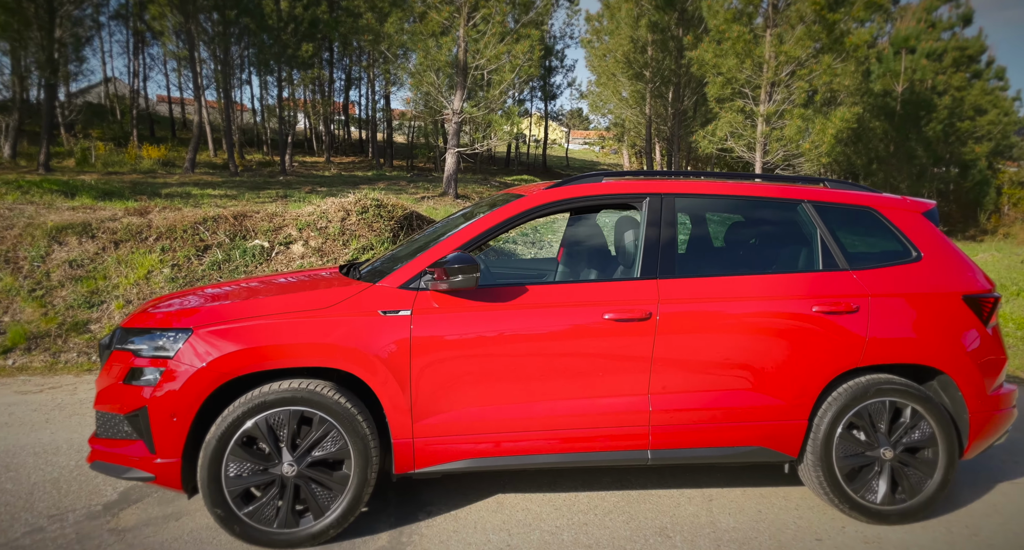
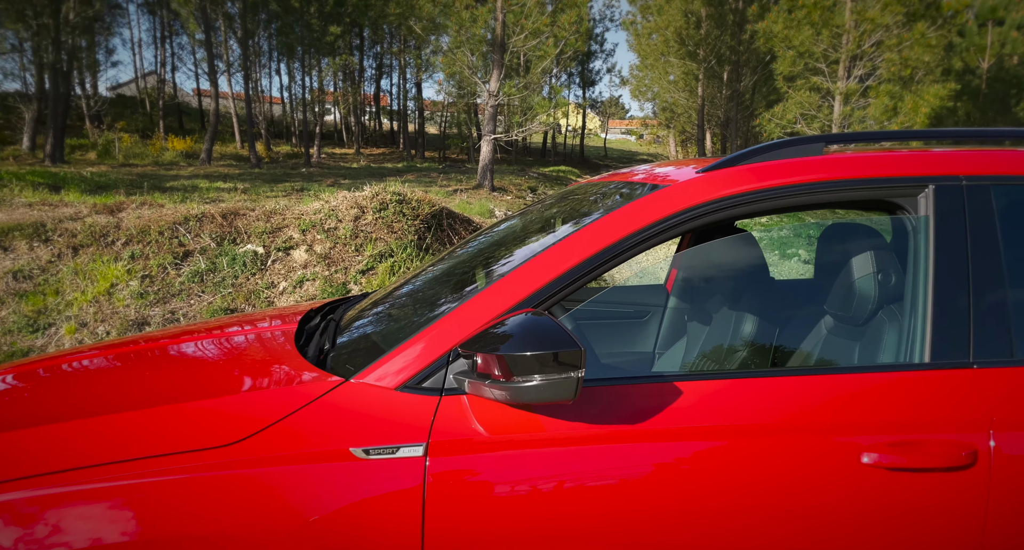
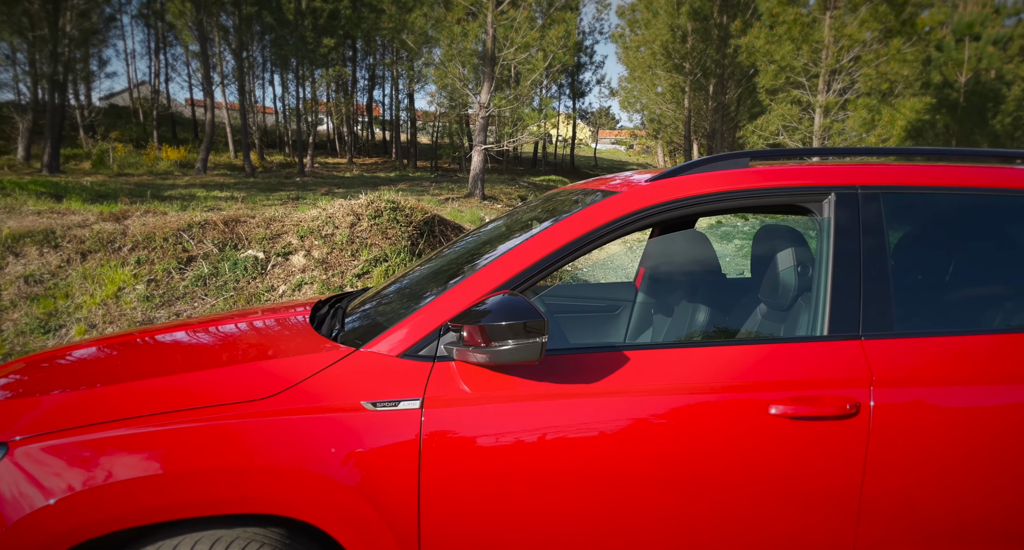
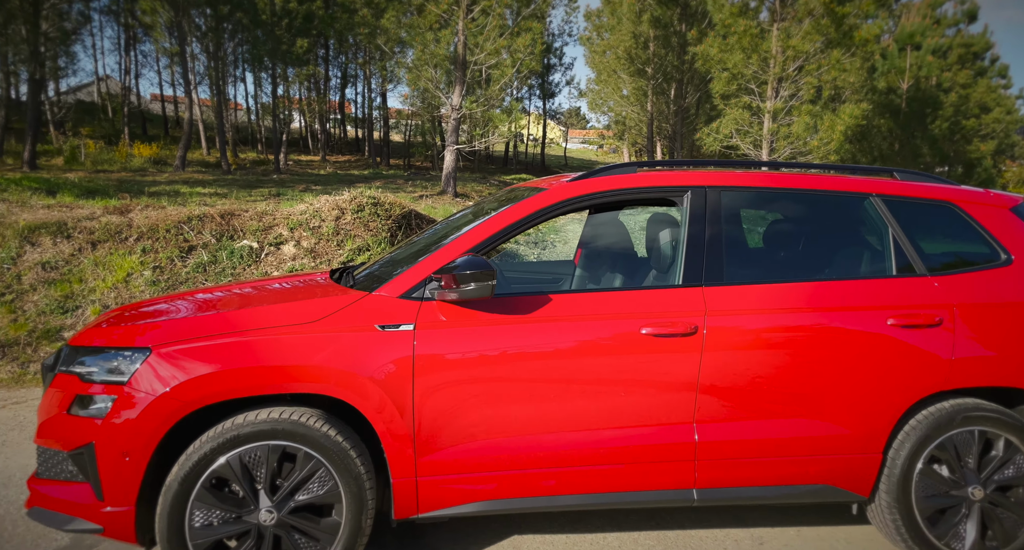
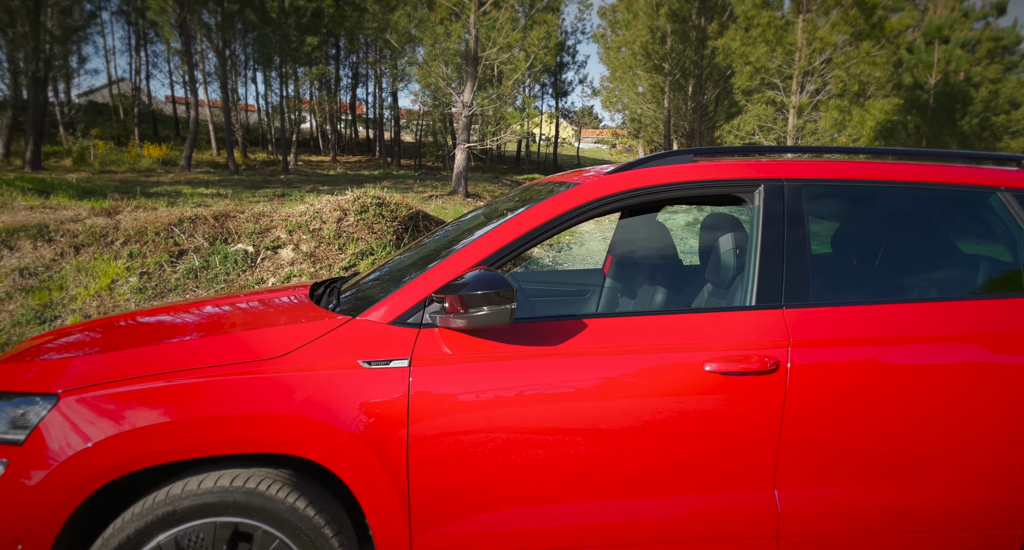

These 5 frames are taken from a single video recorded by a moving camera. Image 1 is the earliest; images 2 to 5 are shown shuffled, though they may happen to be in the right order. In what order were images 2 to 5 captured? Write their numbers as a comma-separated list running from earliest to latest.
4, 5, 3, 2
